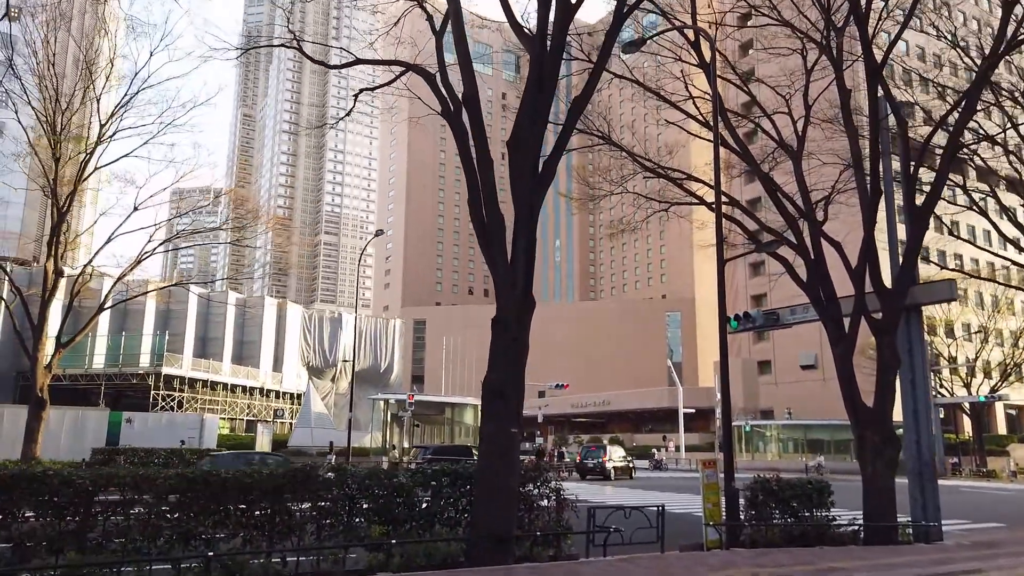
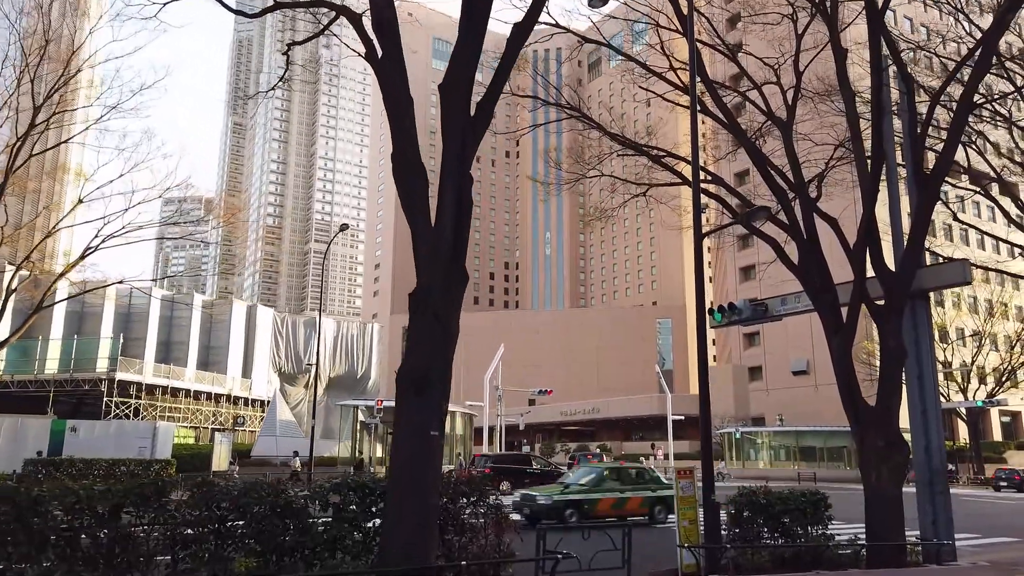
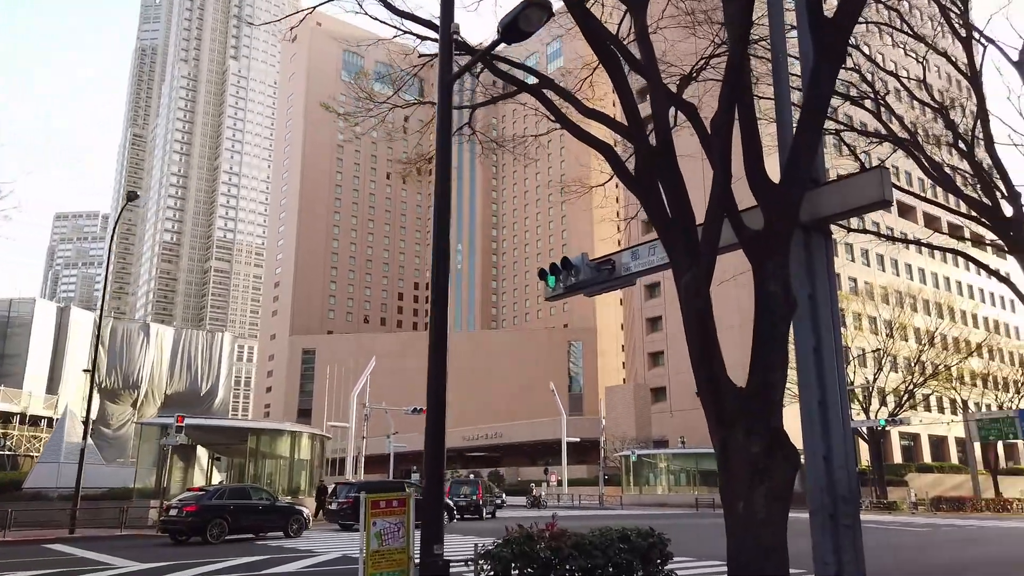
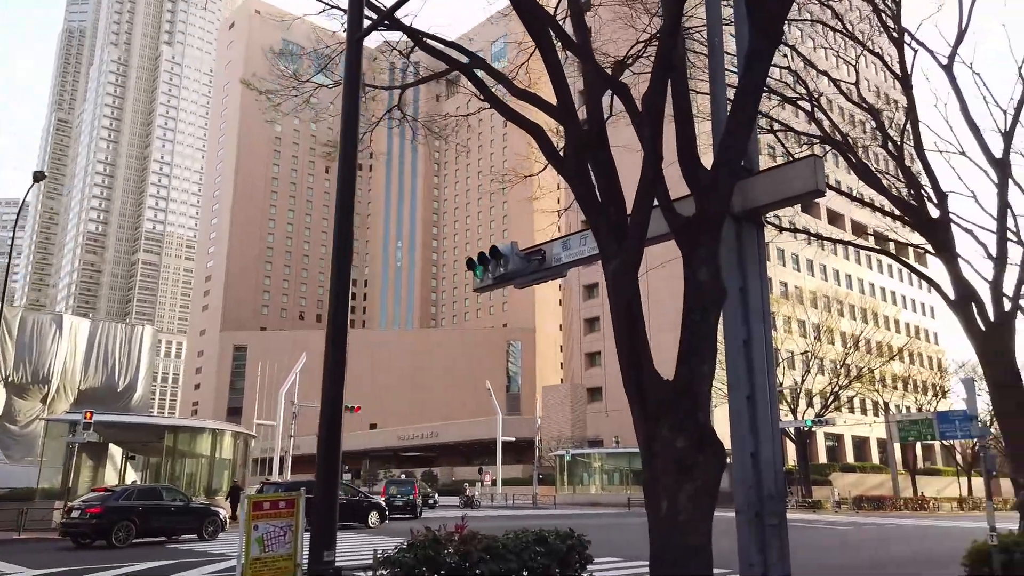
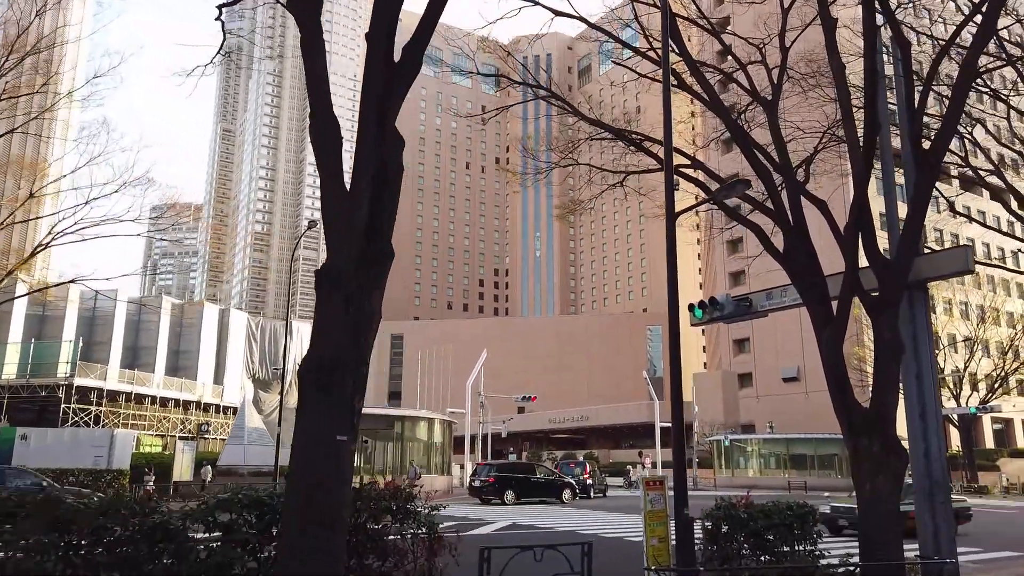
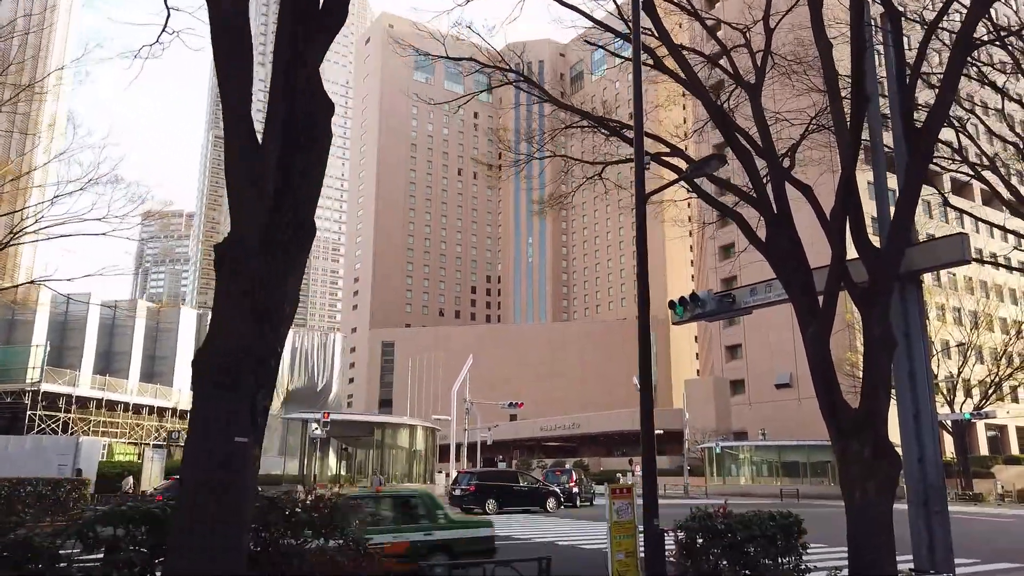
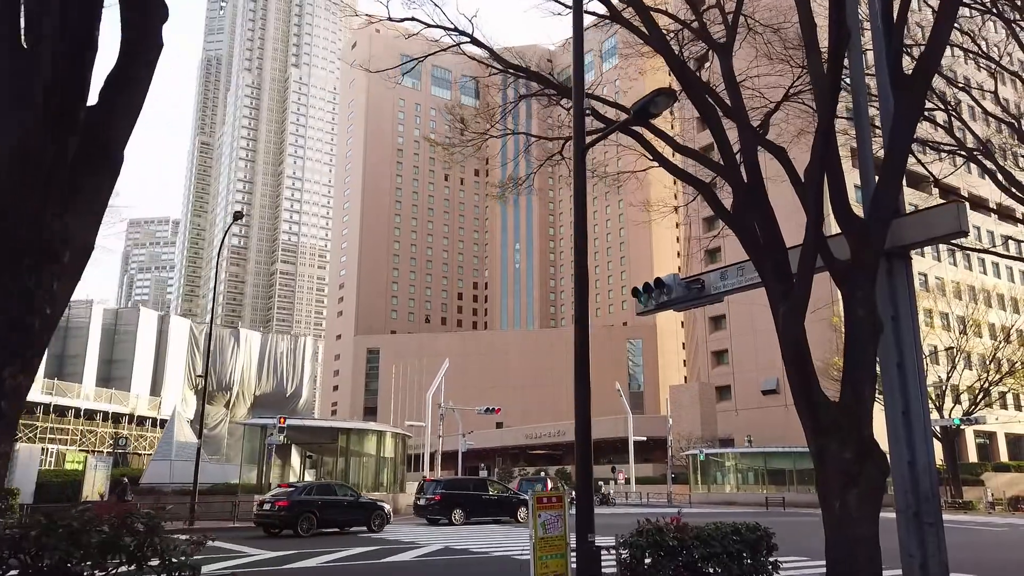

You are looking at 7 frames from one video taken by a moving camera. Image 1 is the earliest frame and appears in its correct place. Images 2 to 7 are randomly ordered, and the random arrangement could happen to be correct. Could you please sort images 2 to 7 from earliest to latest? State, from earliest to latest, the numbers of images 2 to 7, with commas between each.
2, 5, 6, 7, 3, 4
